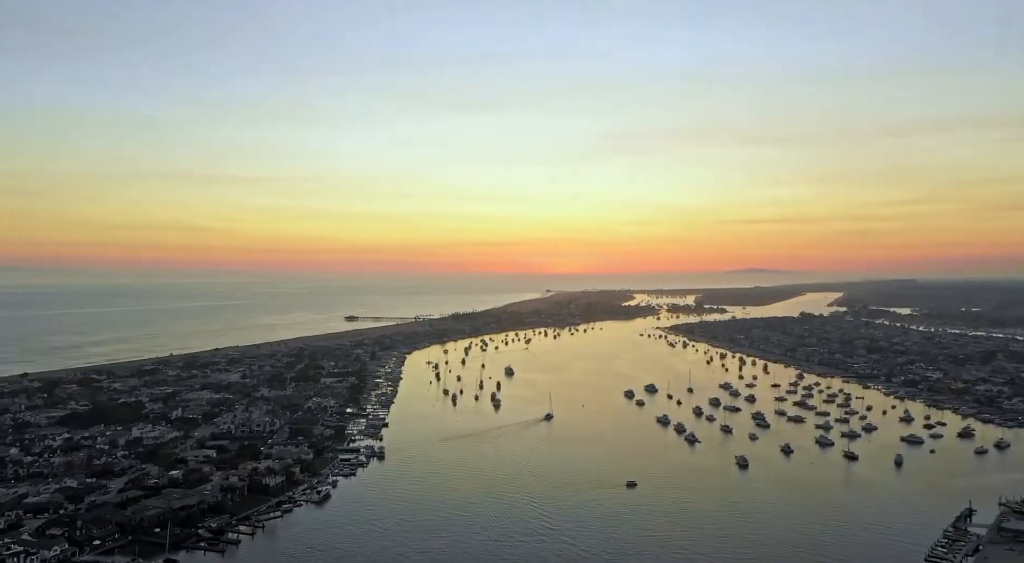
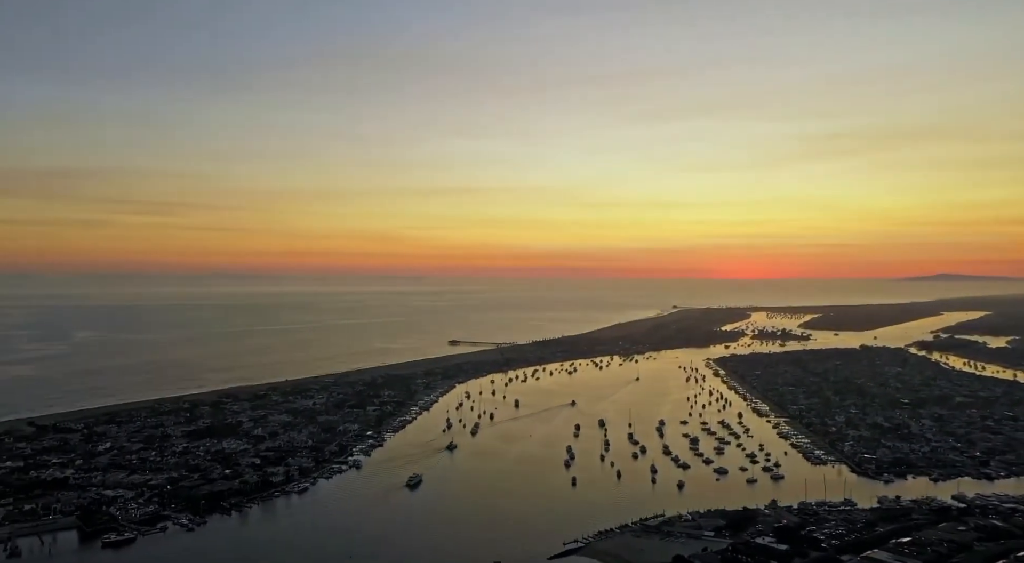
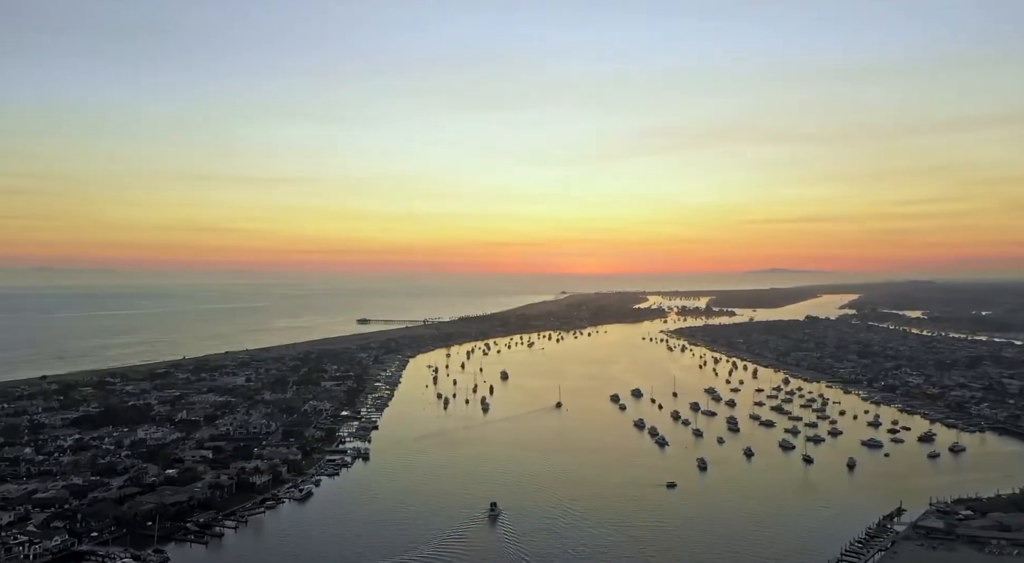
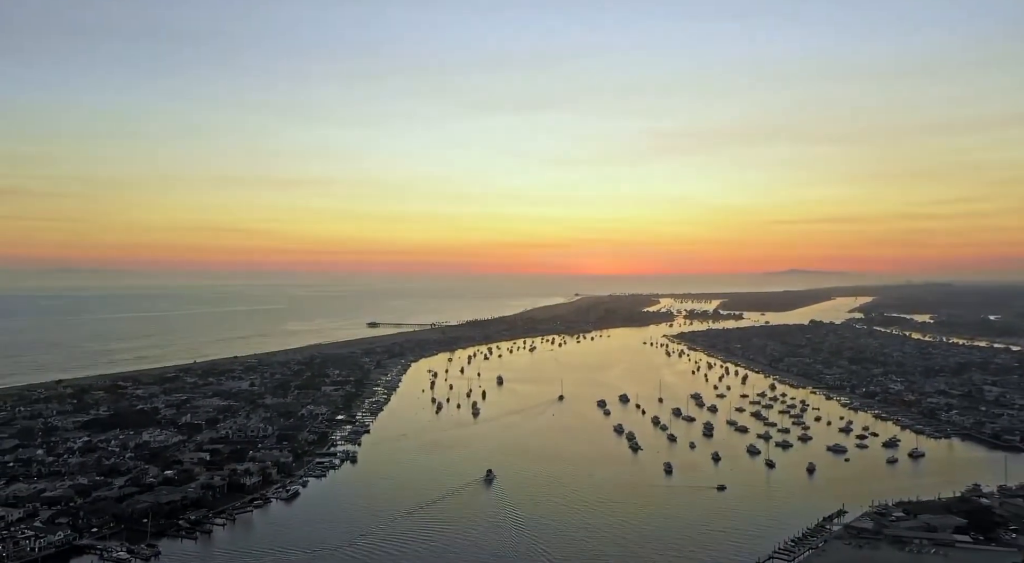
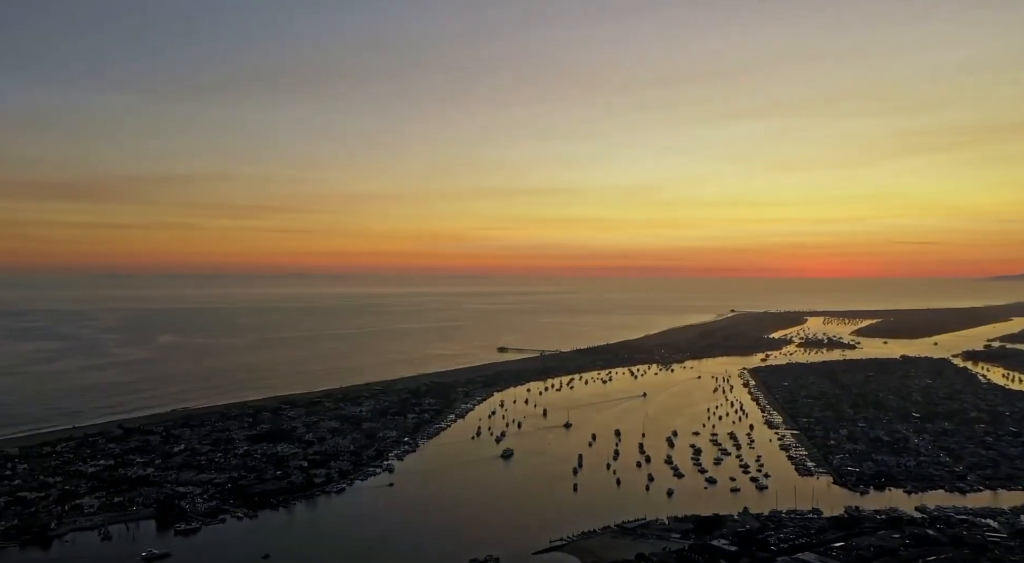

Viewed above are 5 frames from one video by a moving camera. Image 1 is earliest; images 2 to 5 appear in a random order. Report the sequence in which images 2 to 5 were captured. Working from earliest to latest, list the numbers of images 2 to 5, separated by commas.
3, 4, 2, 5
